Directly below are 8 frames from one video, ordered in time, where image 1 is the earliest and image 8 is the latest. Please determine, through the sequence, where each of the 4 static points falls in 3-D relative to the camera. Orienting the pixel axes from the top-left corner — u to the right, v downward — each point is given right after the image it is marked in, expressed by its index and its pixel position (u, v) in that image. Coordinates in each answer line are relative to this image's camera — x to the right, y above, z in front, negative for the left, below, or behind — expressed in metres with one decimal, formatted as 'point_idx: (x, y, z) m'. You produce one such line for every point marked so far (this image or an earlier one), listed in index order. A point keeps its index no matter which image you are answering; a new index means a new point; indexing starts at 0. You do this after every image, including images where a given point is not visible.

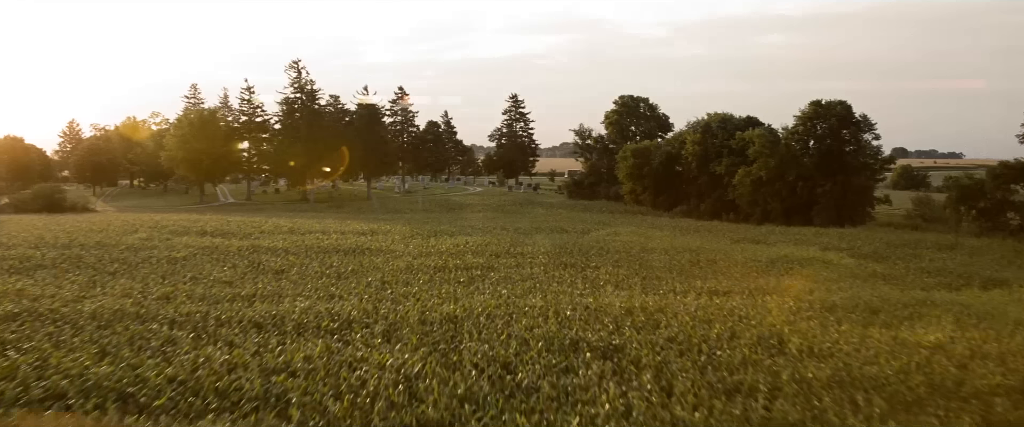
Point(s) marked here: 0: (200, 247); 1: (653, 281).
0: (-5.6, -0.6, +18.4) m
1: (+2.1, -1.0, +15.1) m
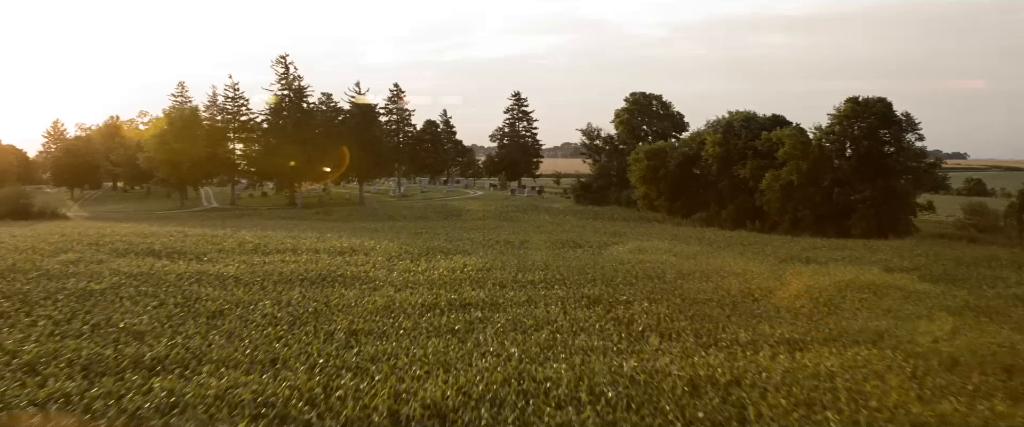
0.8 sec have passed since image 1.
0: (-5.5, -0.9, +14.8) m
1: (+2.2, -1.3, +11.6) m
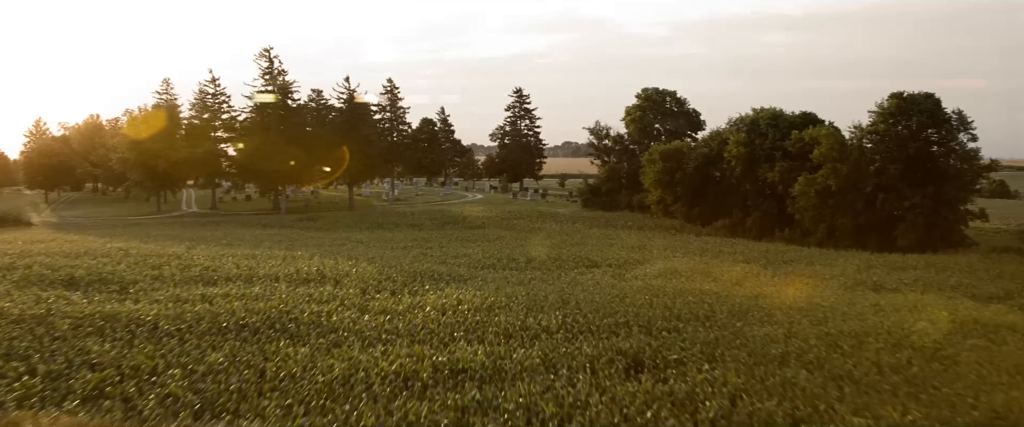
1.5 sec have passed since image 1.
0: (-5.4, -1.1, +11.3) m
1: (+2.3, -1.6, +8.0) m
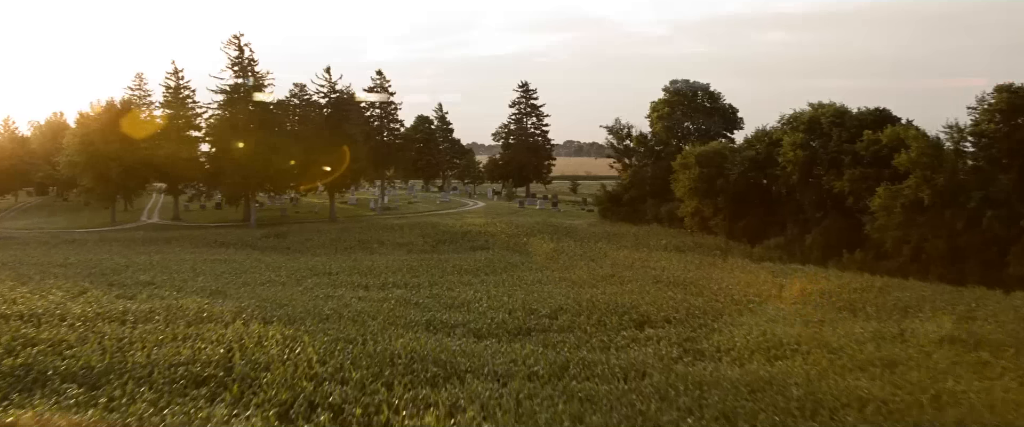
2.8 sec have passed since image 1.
0: (-5.1, -1.6, +5.4) m
1: (+2.5, -2.0, +2.2) m
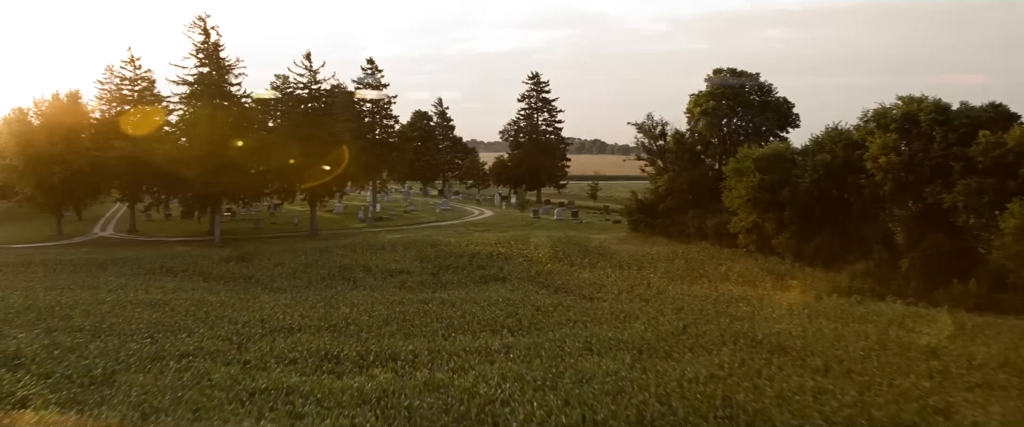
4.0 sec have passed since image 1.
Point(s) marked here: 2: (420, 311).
0: (-4.7, -2.1, -0.2) m
1: (+3.0, -2.5, -3.4) m
2: (-1.4, -1.5, +15.4) m
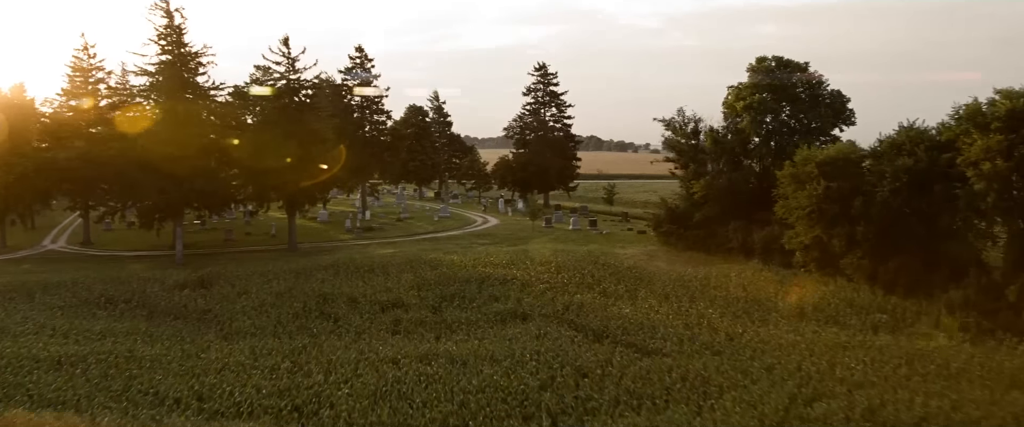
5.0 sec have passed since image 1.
0: (-4.2, -2.5, -4.4) m
1: (+3.5, -2.9, -7.5) m
2: (-1.0, -1.8, +11.3) m
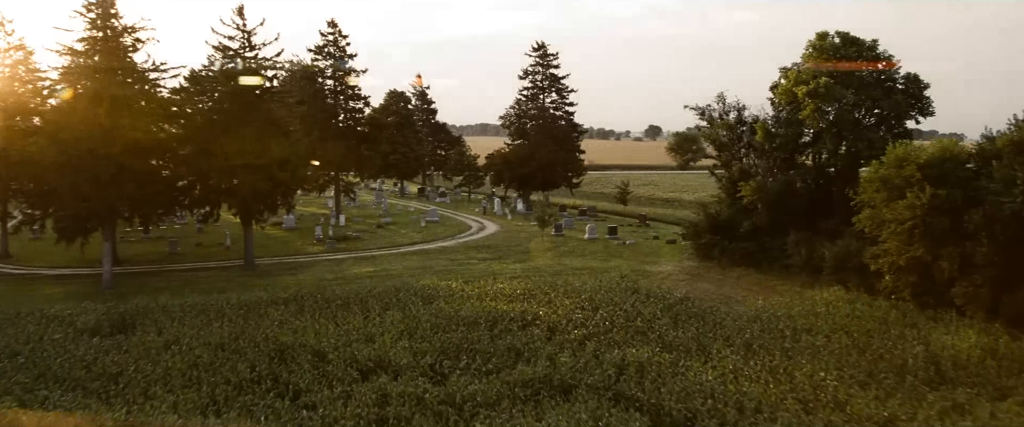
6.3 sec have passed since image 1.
0: (-3.3, -3.0, -9.2) m
1: (+4.4, -3.5, -12.2) m
2: (-0.5, -2.2, +6.5) m
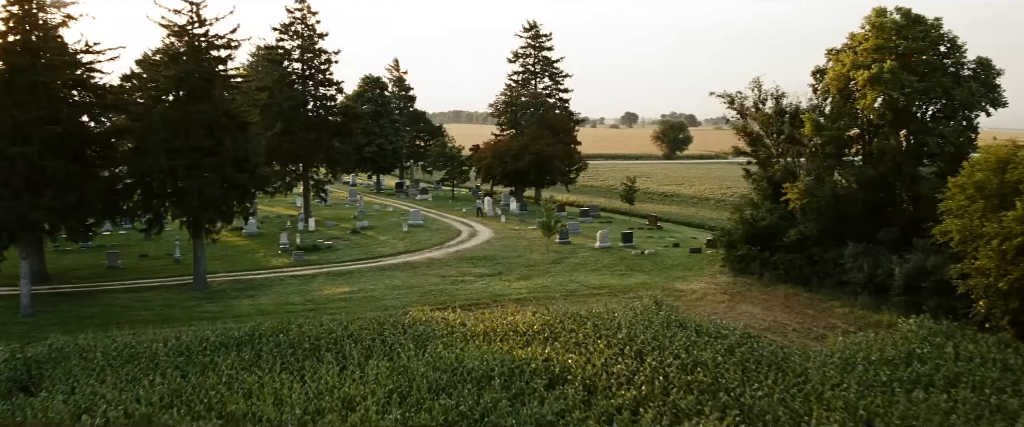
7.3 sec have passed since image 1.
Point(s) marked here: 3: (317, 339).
0: (-2.4, -3.6, -12.6) m
1: (+5.4, -4.0, -15.3) m
2: (-0.1, -2.5, +3.2) m
3: (-2.4, -1.6, +12.5) m
